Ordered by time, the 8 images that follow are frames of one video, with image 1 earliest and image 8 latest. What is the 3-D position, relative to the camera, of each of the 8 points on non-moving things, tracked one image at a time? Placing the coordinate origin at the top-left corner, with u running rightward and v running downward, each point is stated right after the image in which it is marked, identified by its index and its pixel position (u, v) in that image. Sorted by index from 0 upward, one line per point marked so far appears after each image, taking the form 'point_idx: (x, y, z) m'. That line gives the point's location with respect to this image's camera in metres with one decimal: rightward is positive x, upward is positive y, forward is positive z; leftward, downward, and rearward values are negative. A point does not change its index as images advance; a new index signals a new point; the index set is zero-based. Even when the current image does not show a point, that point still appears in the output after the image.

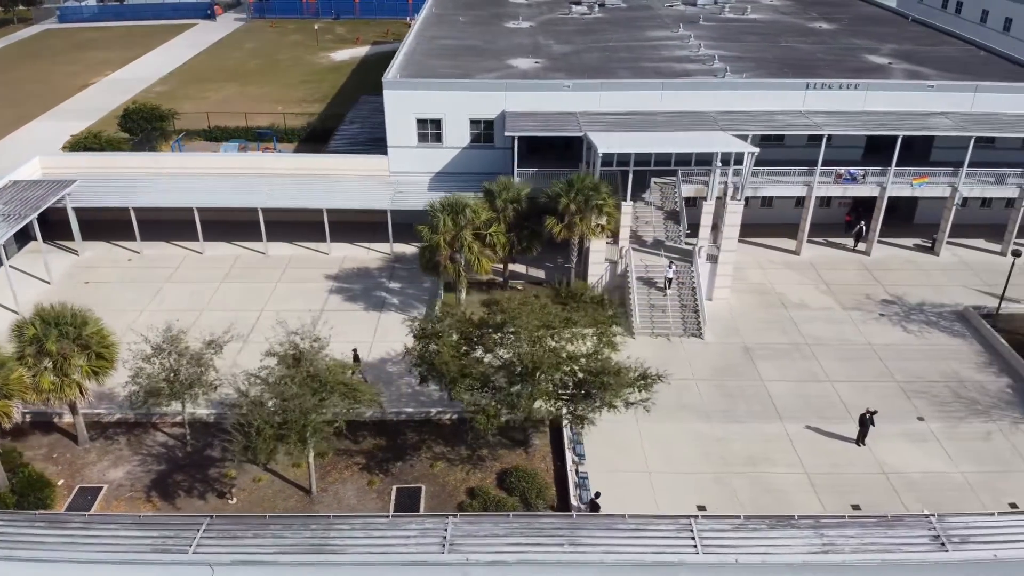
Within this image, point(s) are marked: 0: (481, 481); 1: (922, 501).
0: (-0.7, -4.6, +19.7) m
1: (+9.6, -5.0, +19.8) m
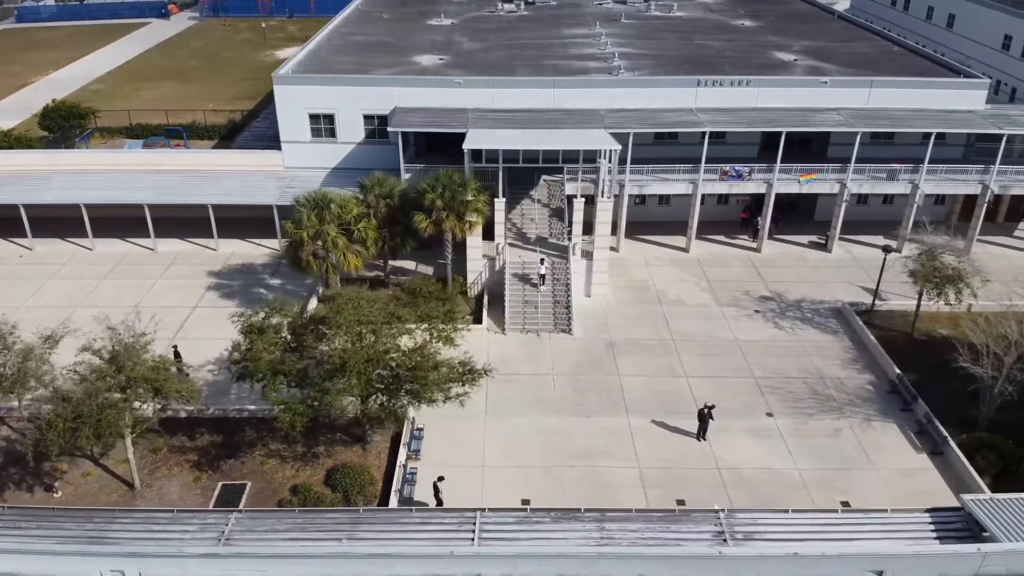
0: (-4.8, -4.5, +19.7) m
1: (+5.5, -4.9, +19.6) m
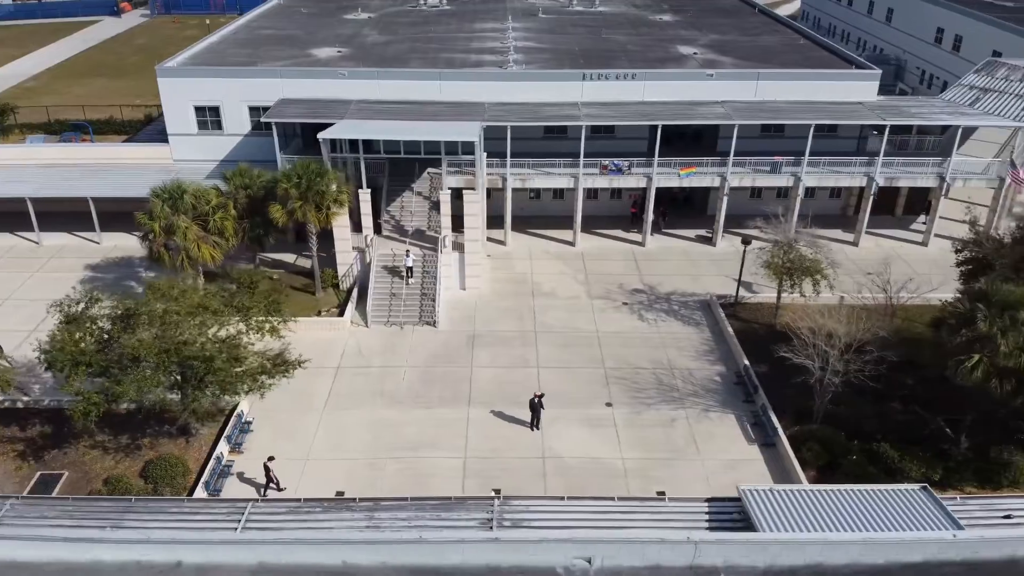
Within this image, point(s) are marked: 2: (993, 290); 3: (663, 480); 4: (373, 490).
0: (-9.1, -4.2, +19.7) m
1: (+1.2, -4.6, +19.5) m
2: (+10.9, -0.1, +19.0) m
3: (+3.6, -4.6, +19.8) m
4: (-3.2, -4.7, +19.3) m
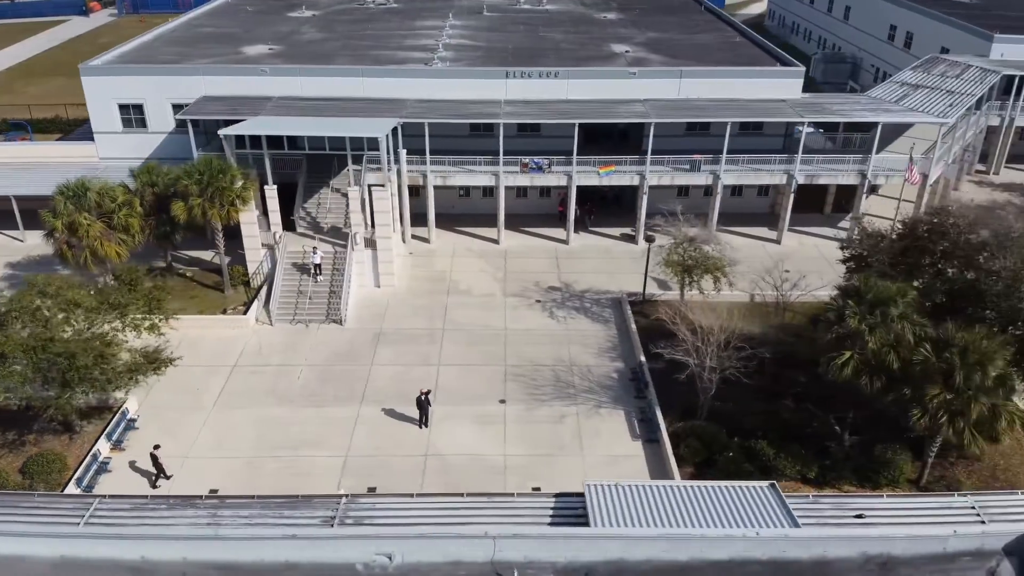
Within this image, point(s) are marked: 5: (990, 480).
0: (-12.0, -4.1, +19.7) m
1: (-1.7, -4.6, +19.4) m
2: (+8.0, 0.0, +18.9) m
3: (+0.7, -4.5, +19.7) m
4: (-6.1, -4.6, +19.3) m
5: (+11.2, -4.5, +19.6) m
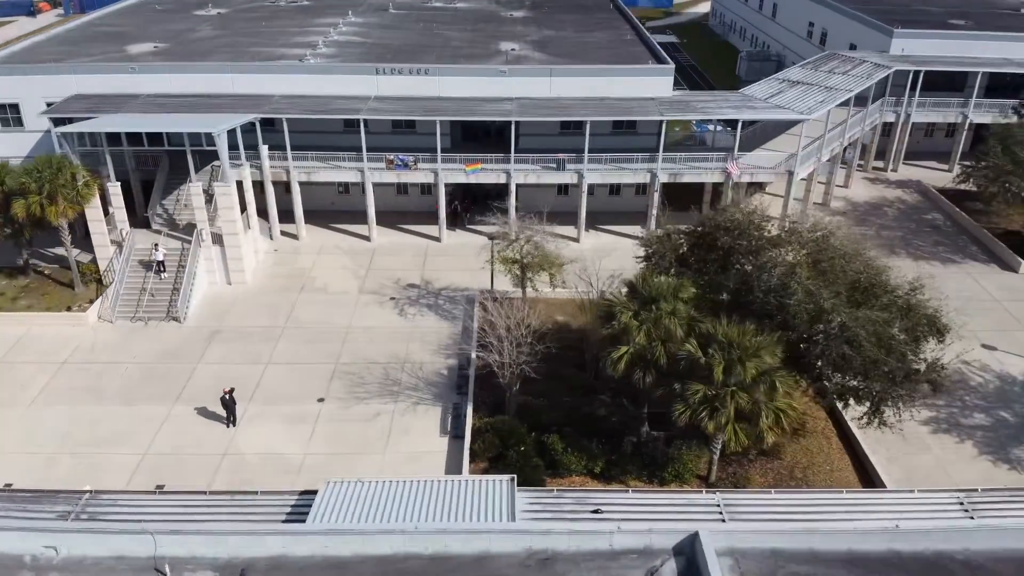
0: (-16.9, -4.0, +19.8) m
1: (-6.6, -4.5, +19.4) m
2: (+3.1, +0.1, +18.7) m
3: (-4.2, -4.4, +19.6) m
4: (-11.0, -4.5, +19.3) m
5: (+6.3, -4.4, +19.4) m
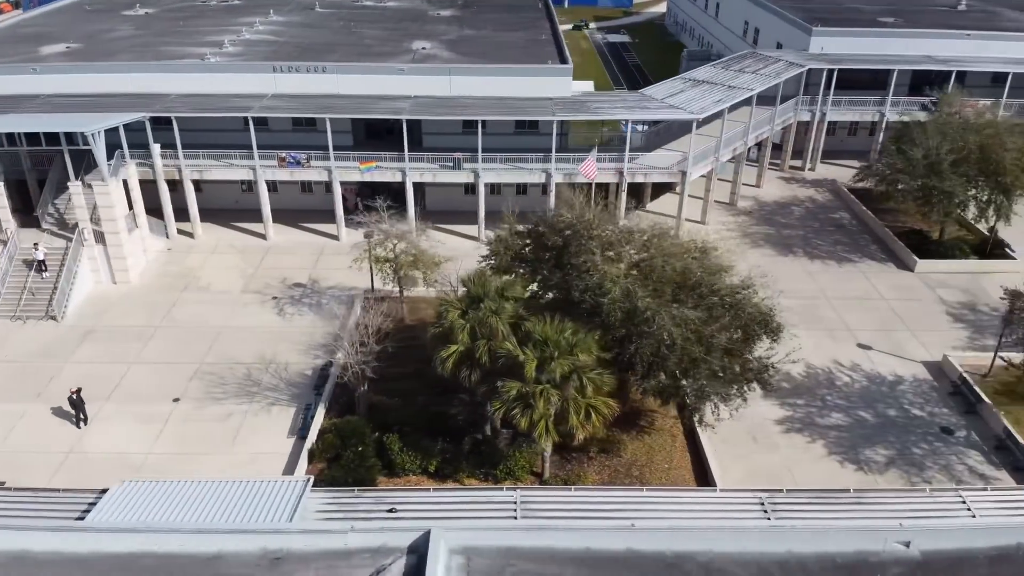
0: (-20.7, -4.0, +19.9) m
1: (-10.4, -4.4, +19.4) m
2: (-0.8, +0.1, +18.7) m
3: (-8.0, -4.4, +19.6) m
4: (-14.9, -4.5, +19.4) m
5: (+2.5, -4.4, +19.3) m
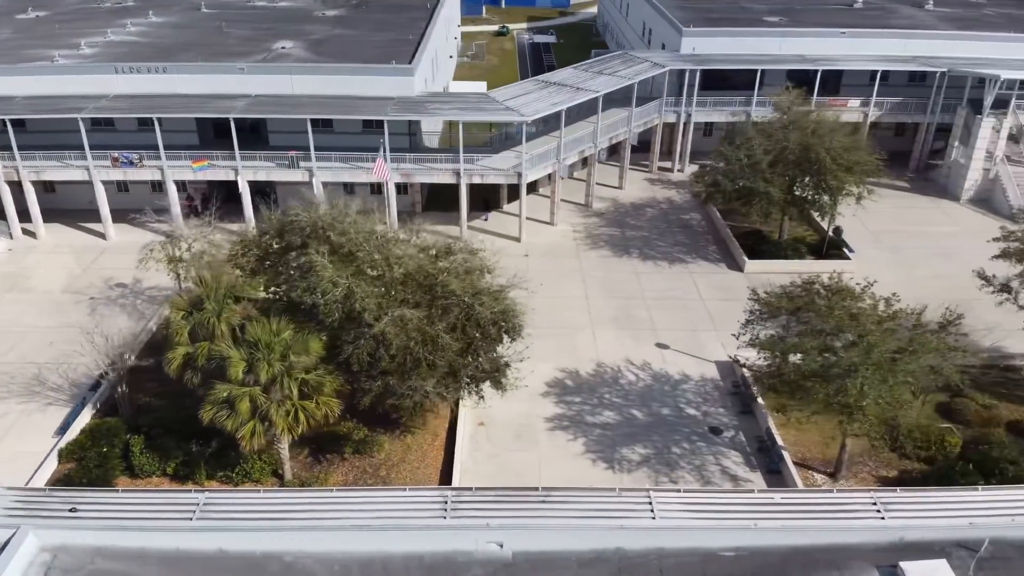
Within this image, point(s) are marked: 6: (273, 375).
0: (-26.7, -4.0, +20.3) m
1: (-16.4, -4.4, +19.6) m
2: (-6.8, +0.1, +18.7) m
3: (-14.0, -4.4, +19.8) m
4: (-20.9, -4.5, +19.6) m
5: (-3.5, -4.4, +19.3) m
6: (-5.0, -1.7, +16.8) m
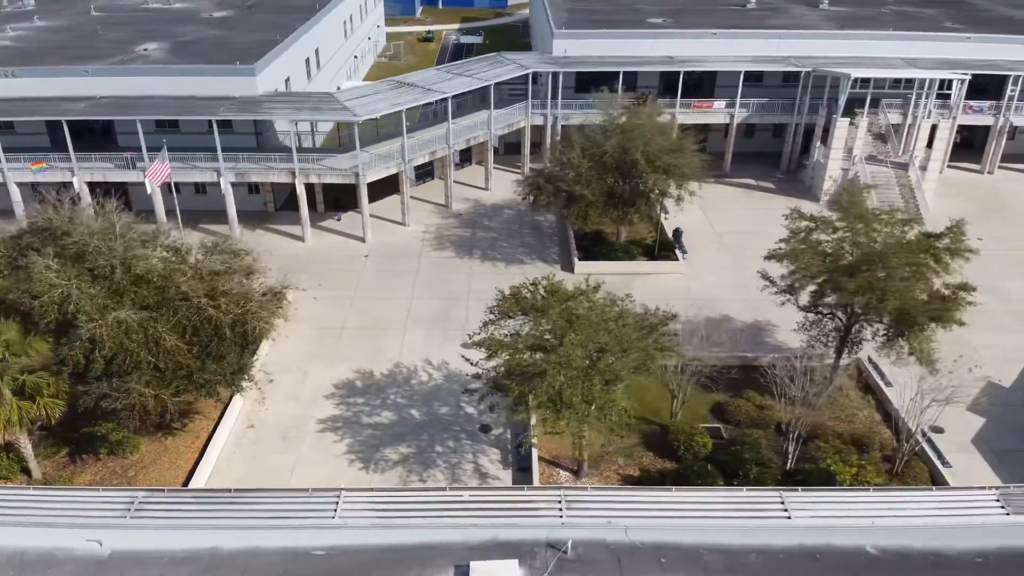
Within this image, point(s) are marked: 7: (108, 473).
0: (-32.7, -4.0, +21.0) m
1: (-22.5, -4.4, +20.2) m
2: (-12.8, +0.1, +19.1) m
3: (-20.1, -4.4, +20.3) m
4: (-26.9, -4.5, +20.3) m
5: (-9.5, -4.4, +19.6) m
6: (-11.1, -1.7, +17.1) m
7: (-9.7, -4.3, +19.8) m
